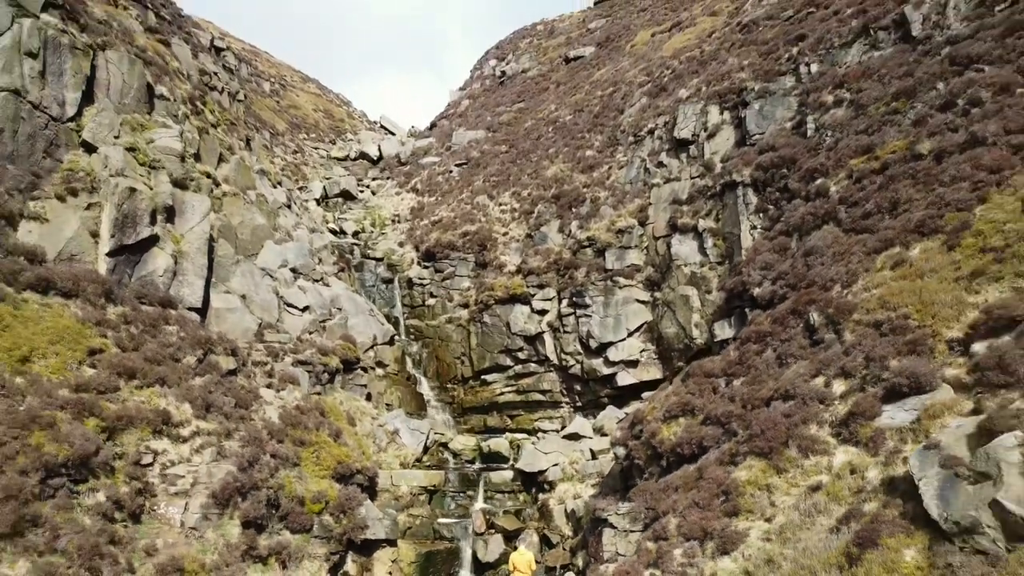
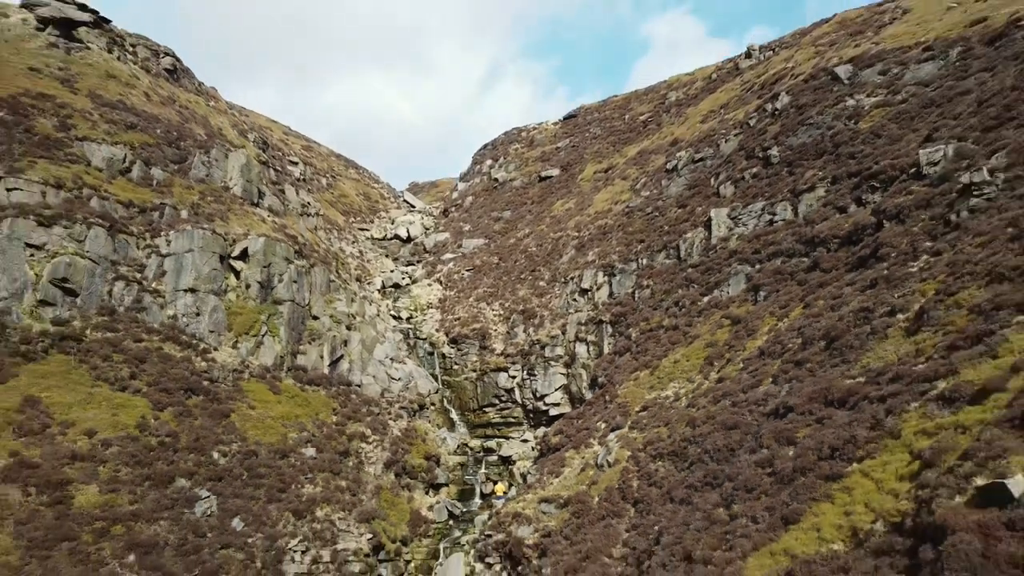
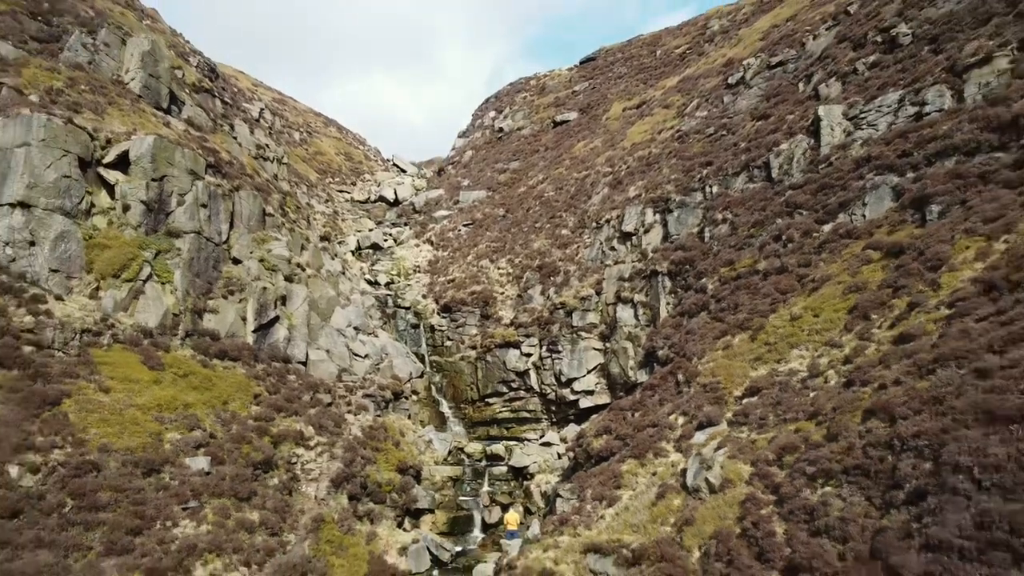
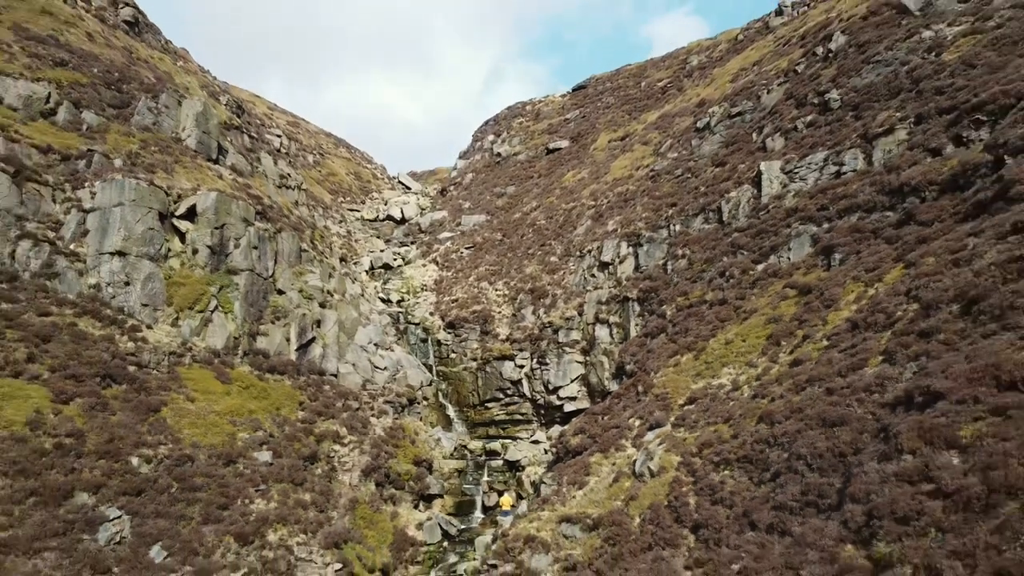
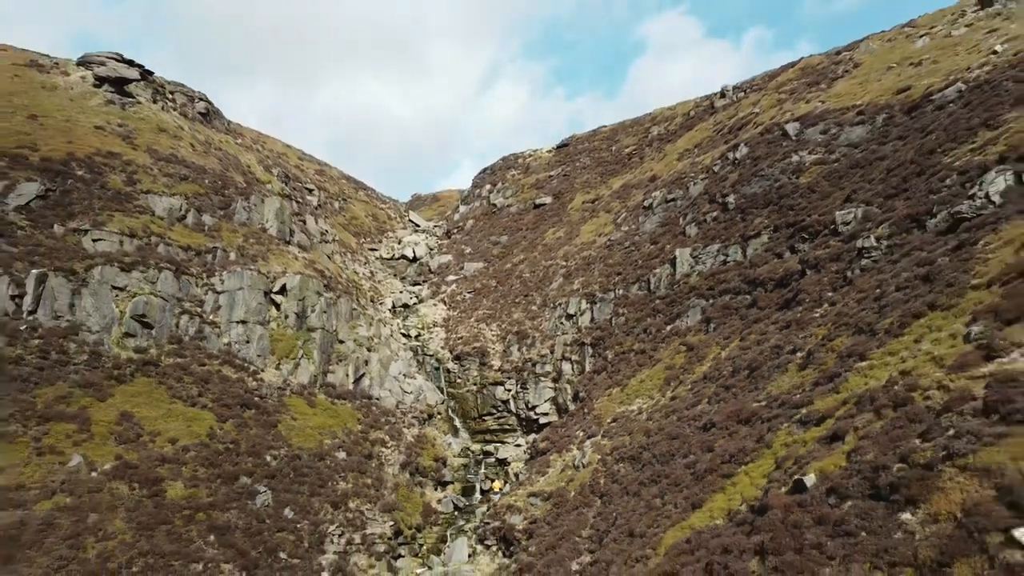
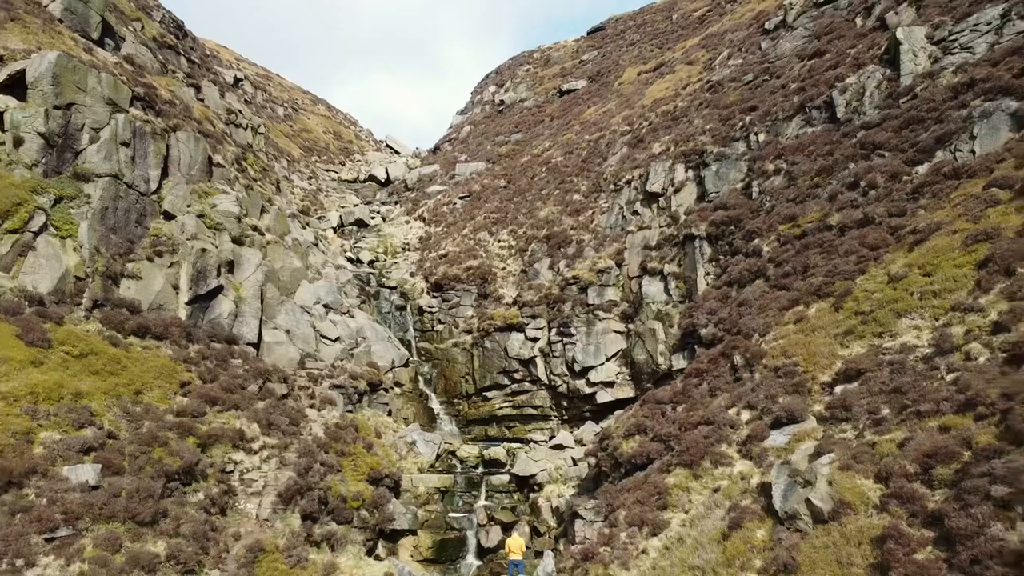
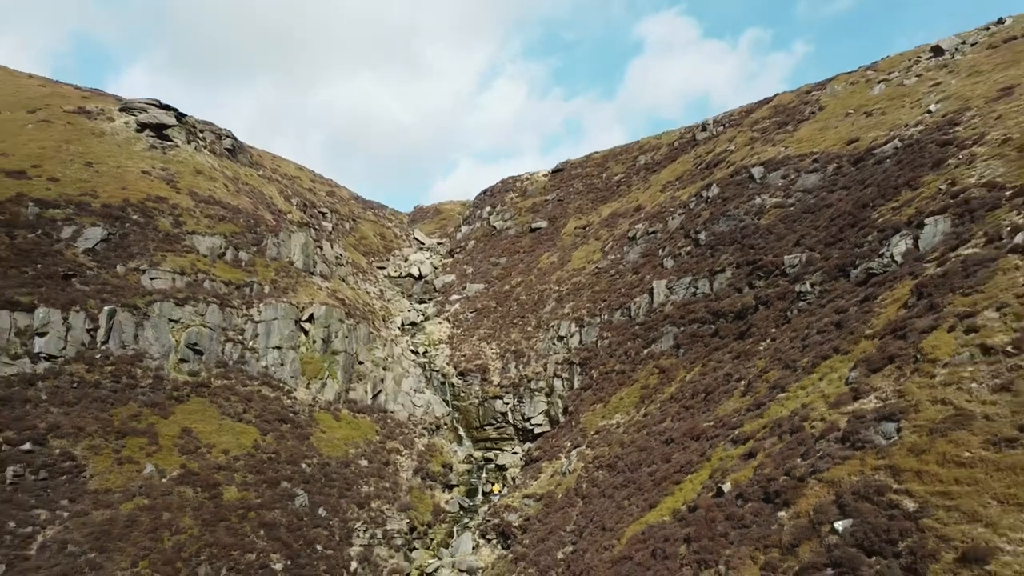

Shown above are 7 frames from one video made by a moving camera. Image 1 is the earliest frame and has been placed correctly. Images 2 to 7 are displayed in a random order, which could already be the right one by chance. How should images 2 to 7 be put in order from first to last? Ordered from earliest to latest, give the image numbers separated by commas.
6, 3, 4, 2, 5, 7
